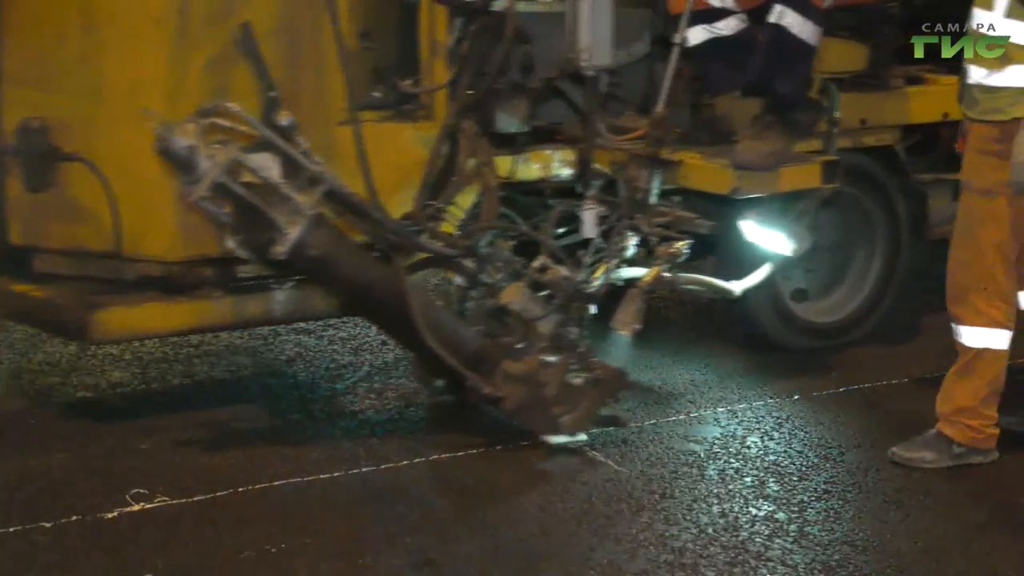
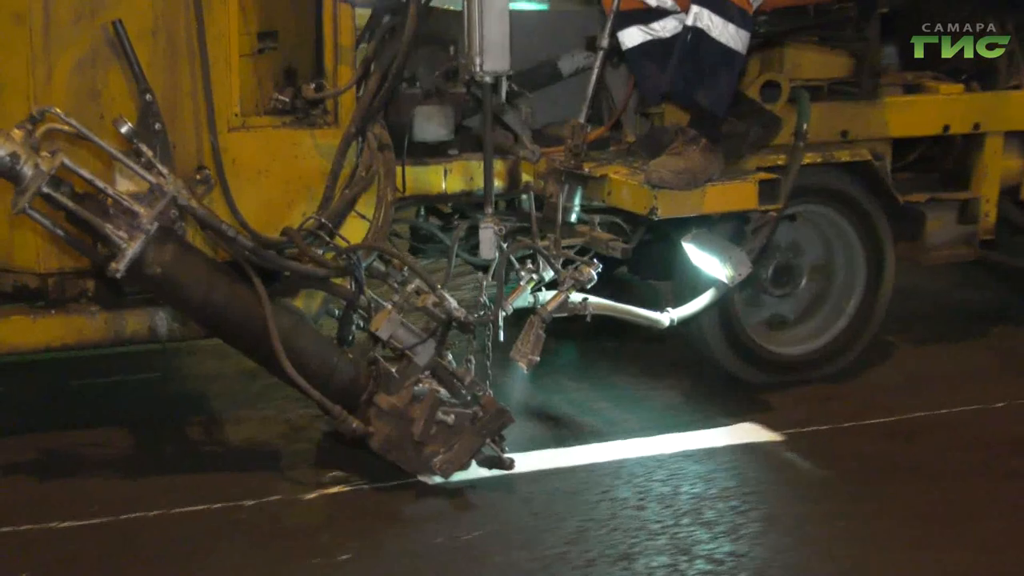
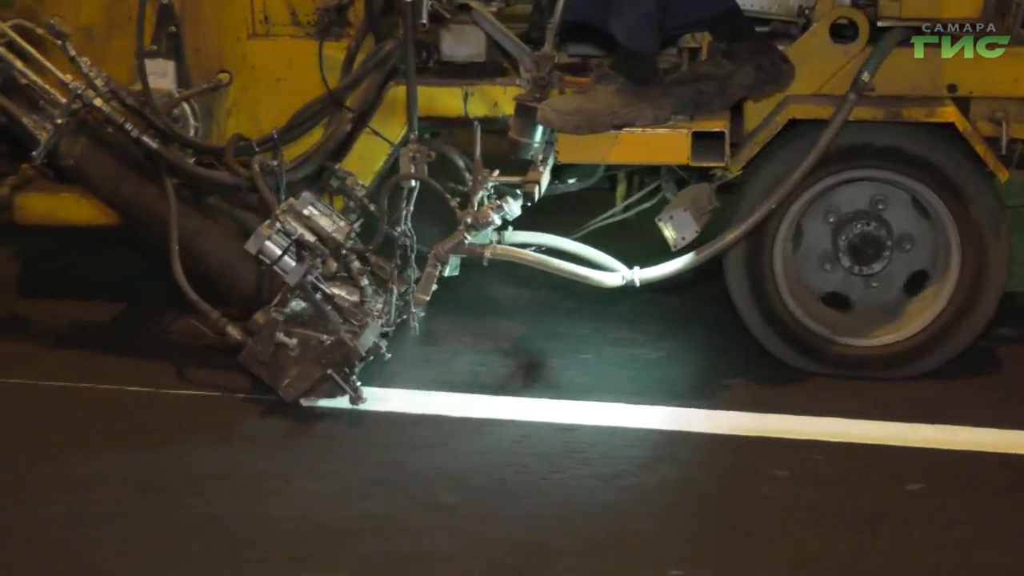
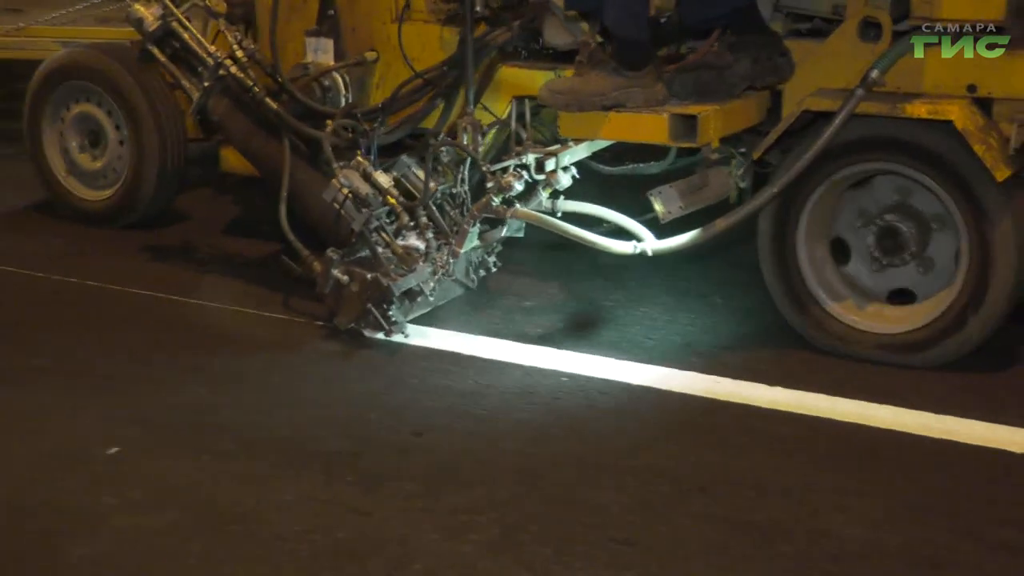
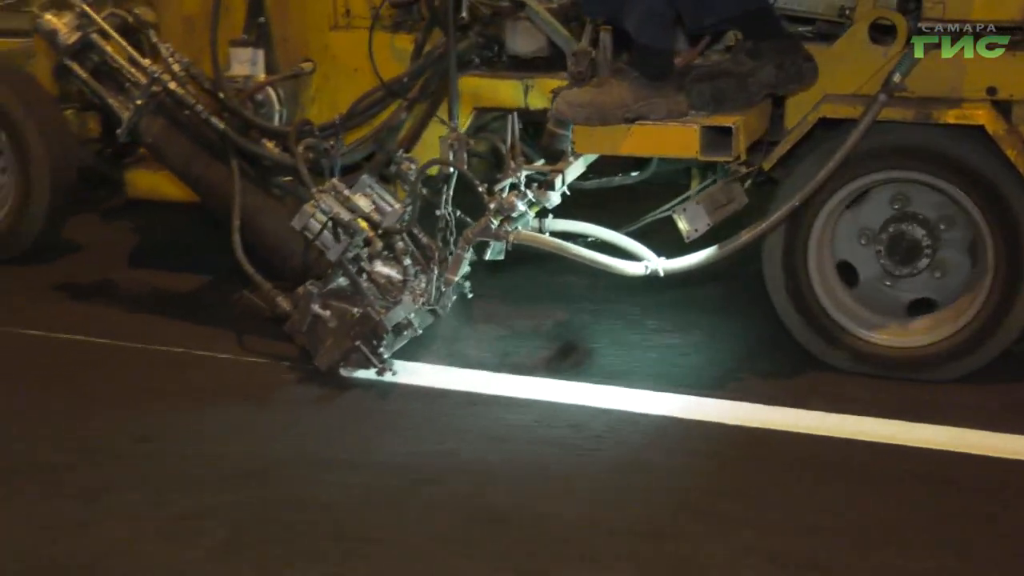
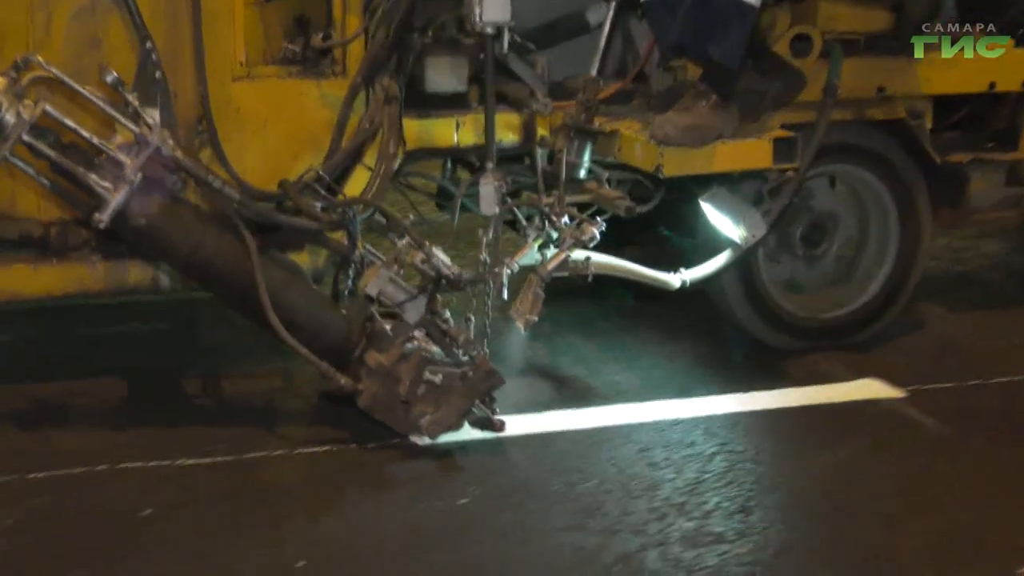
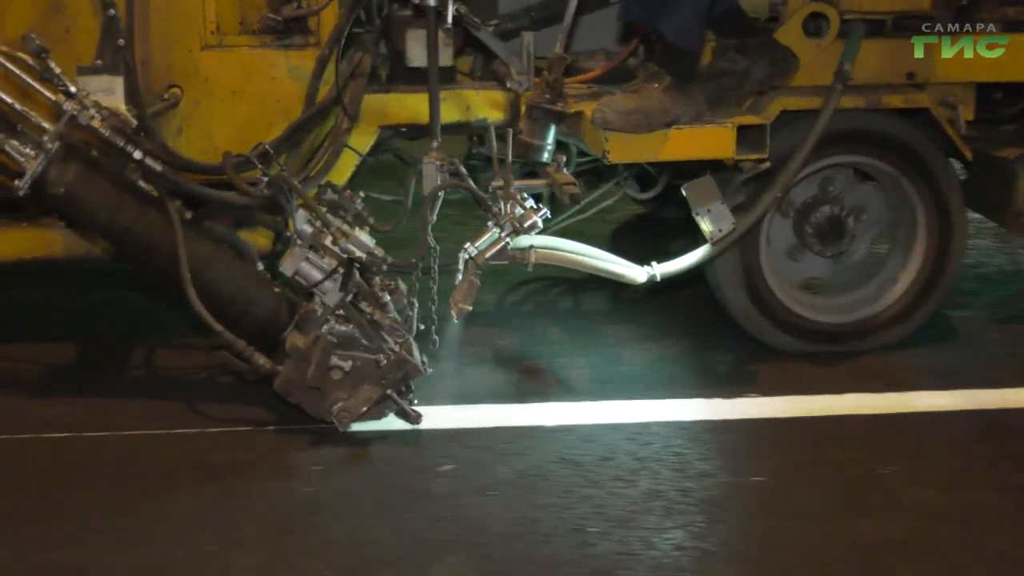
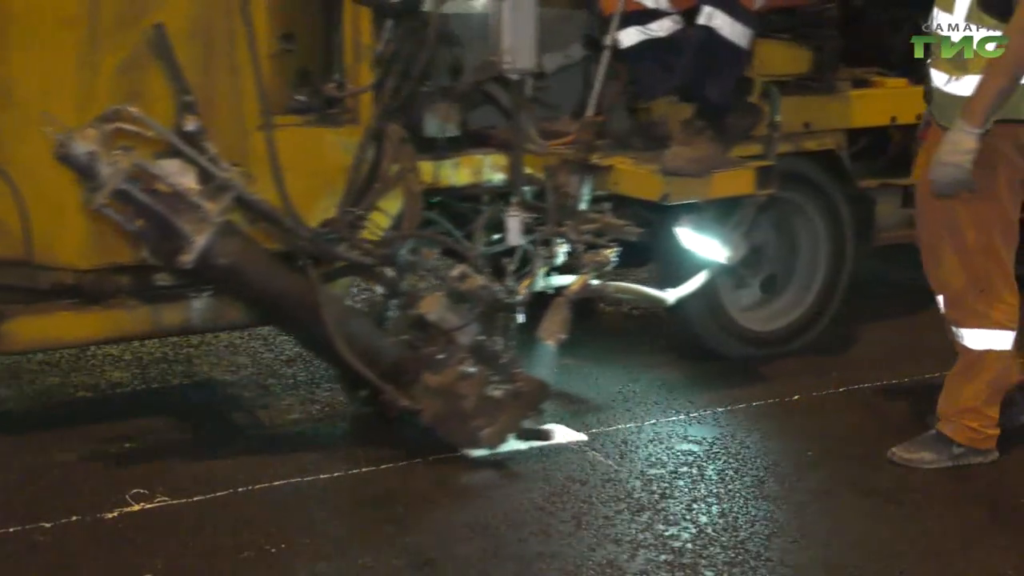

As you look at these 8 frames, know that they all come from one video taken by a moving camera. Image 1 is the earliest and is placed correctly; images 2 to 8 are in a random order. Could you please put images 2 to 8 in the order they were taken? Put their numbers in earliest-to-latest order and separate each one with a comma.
8, 2, 6, 7, 3, 5, 4
